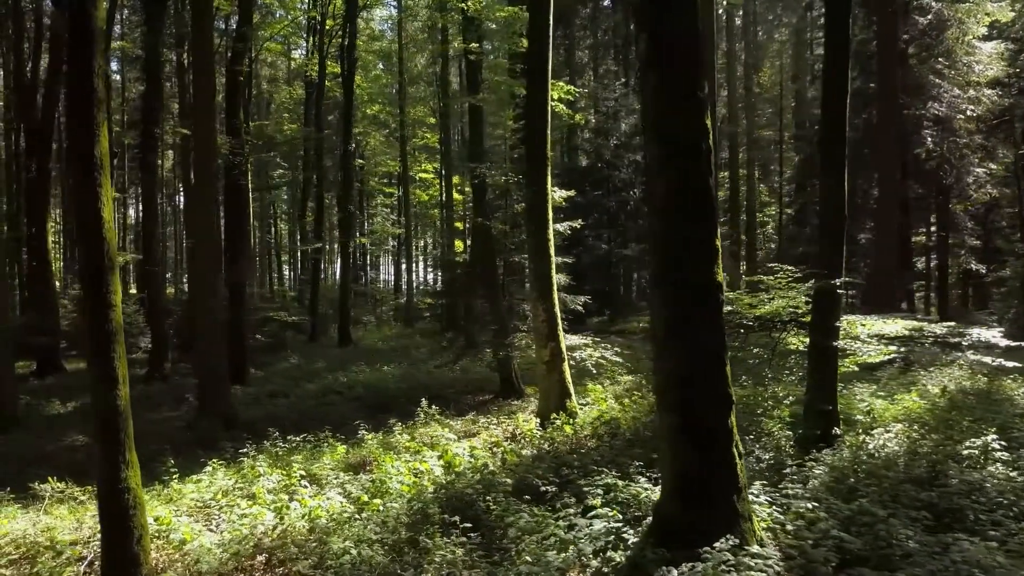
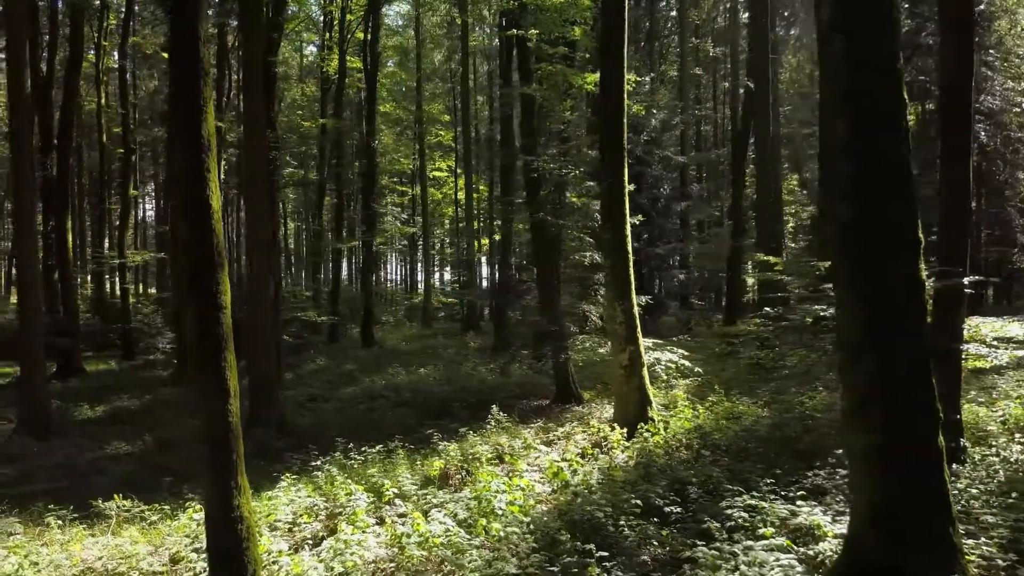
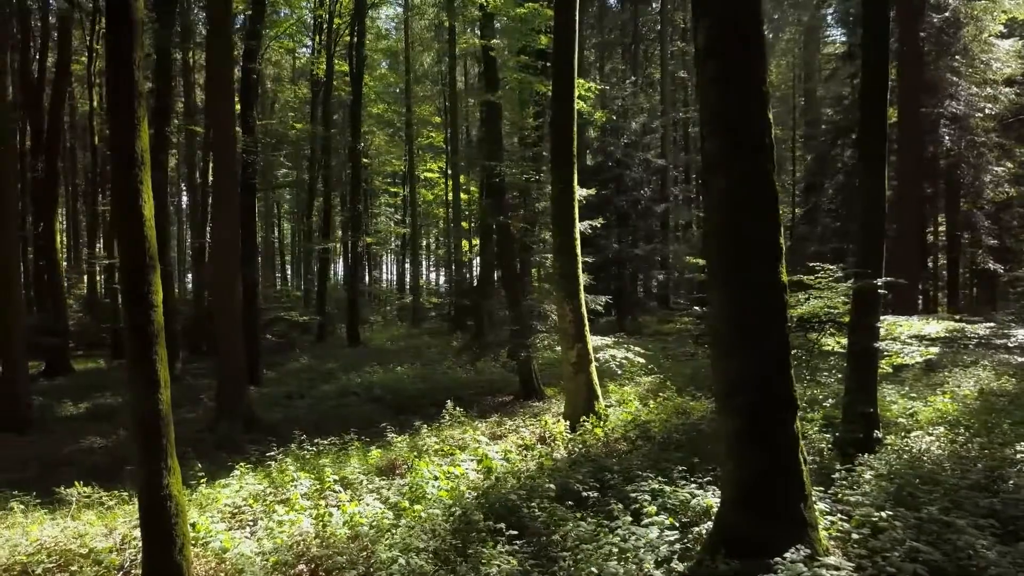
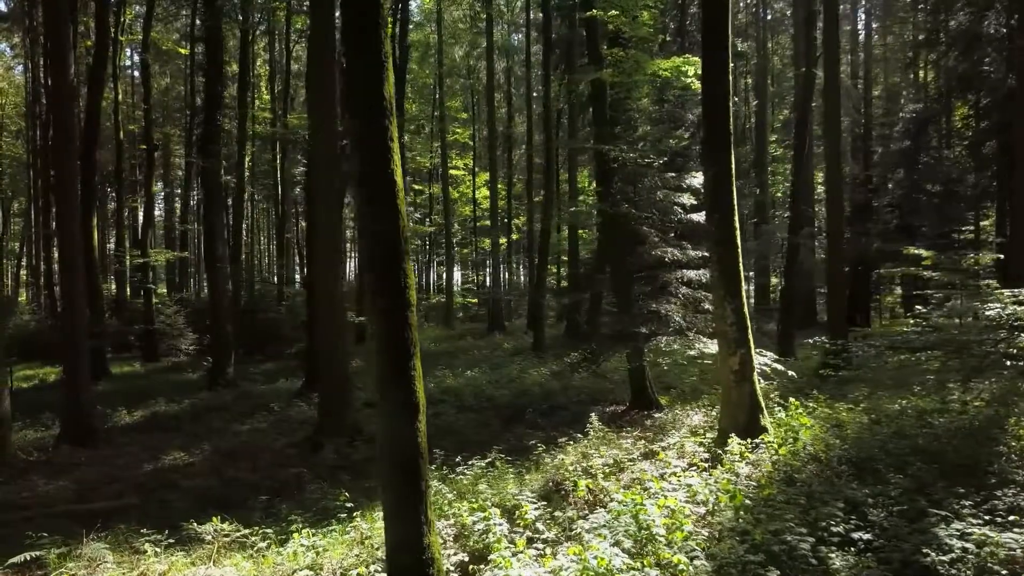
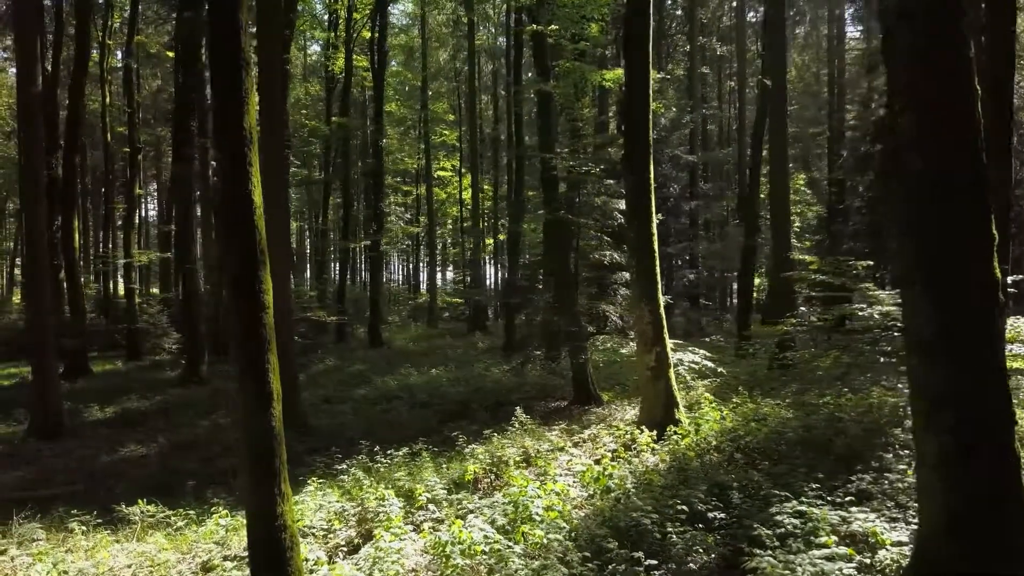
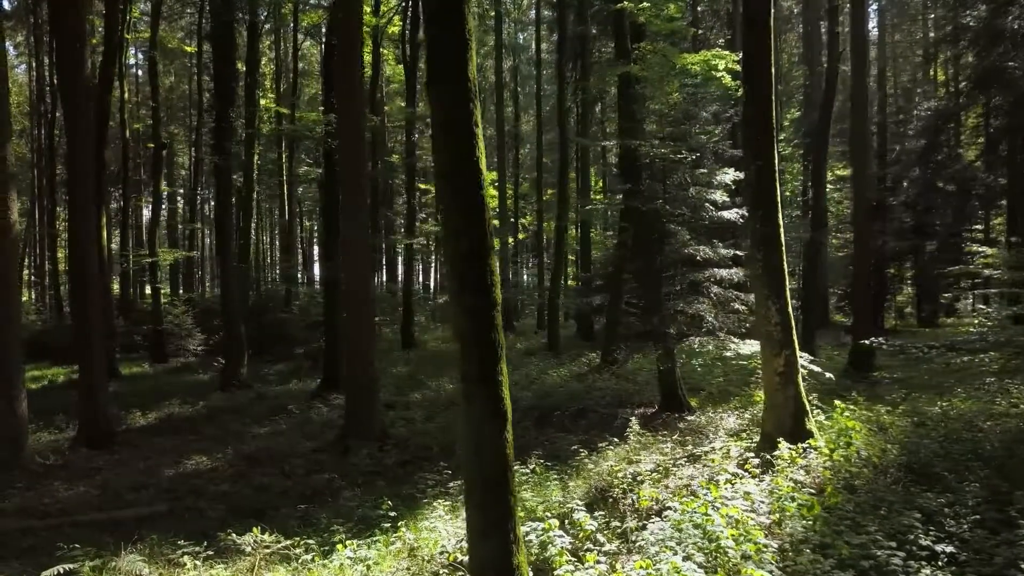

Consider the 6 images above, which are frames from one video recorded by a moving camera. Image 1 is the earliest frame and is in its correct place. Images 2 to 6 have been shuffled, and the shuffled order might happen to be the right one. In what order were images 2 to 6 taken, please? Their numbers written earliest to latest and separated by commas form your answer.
3, 2, 5, 4, 6
